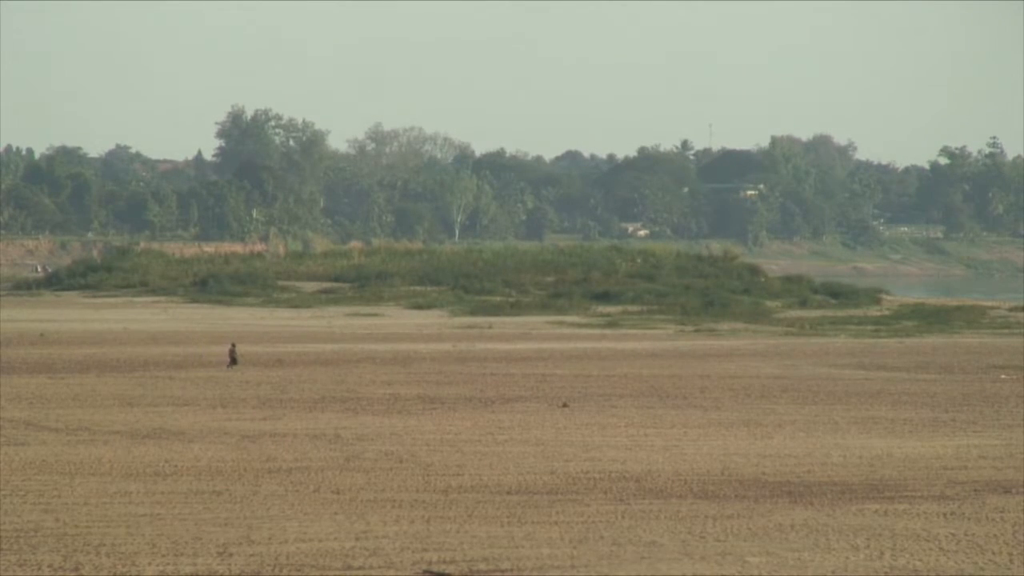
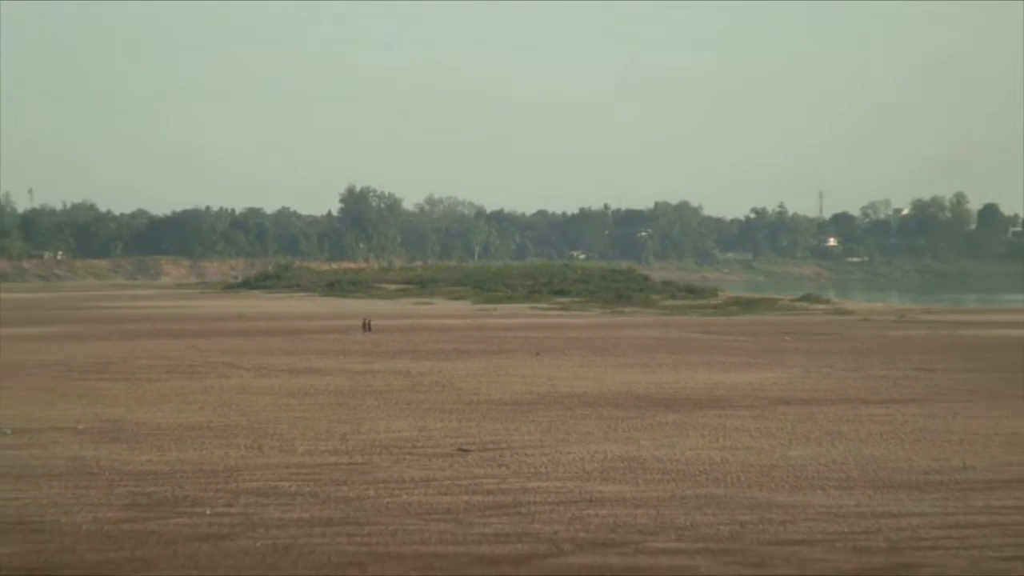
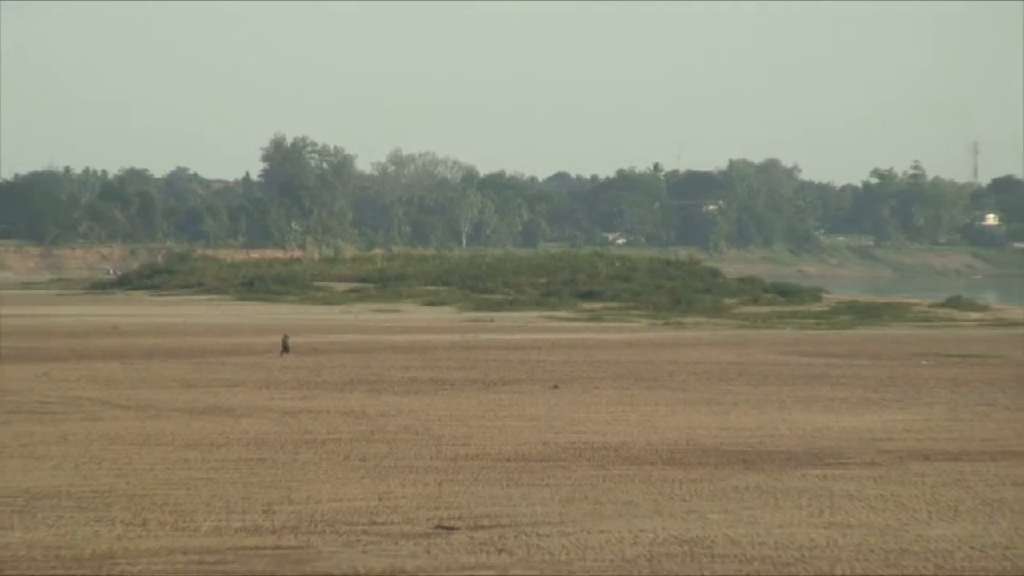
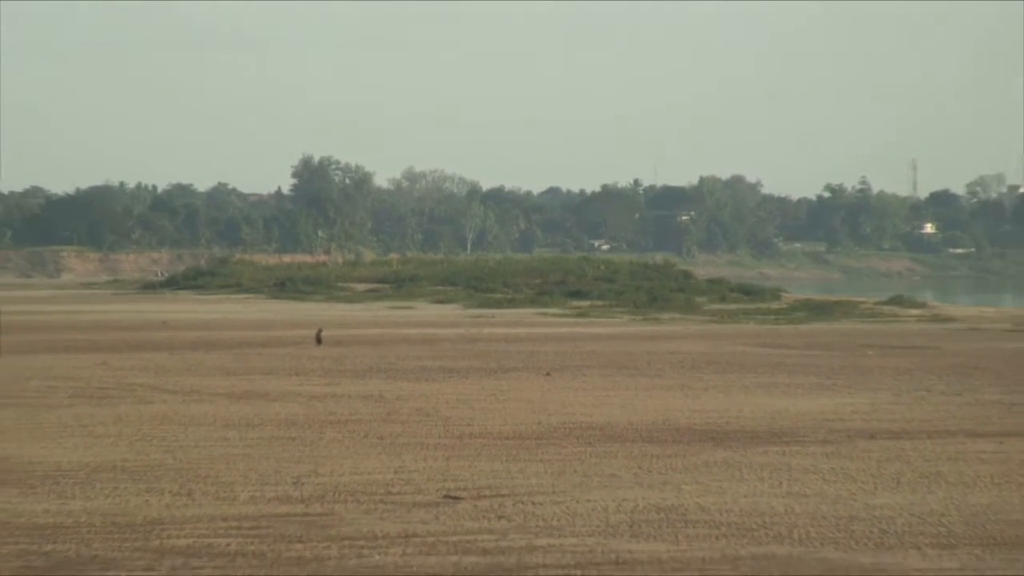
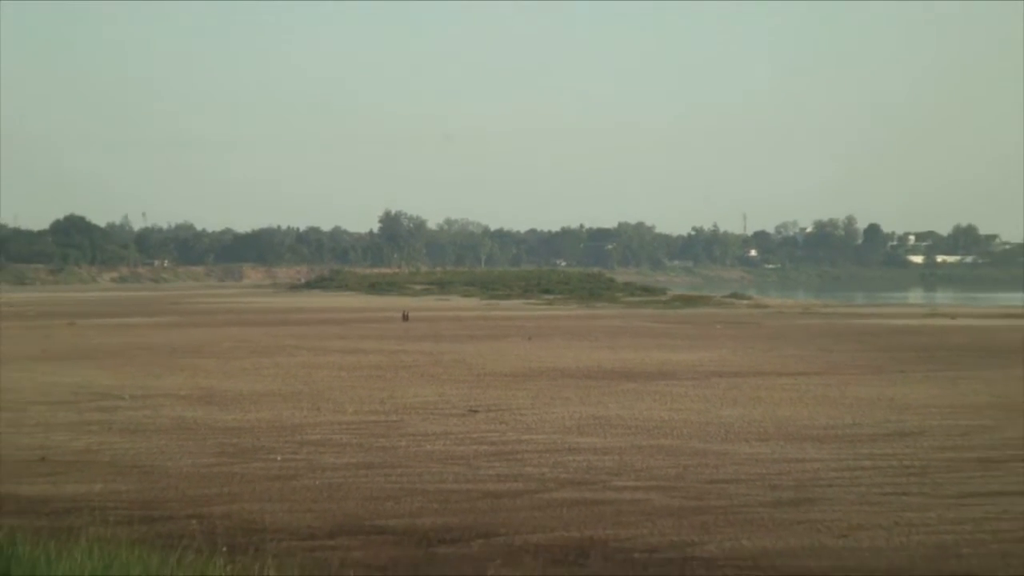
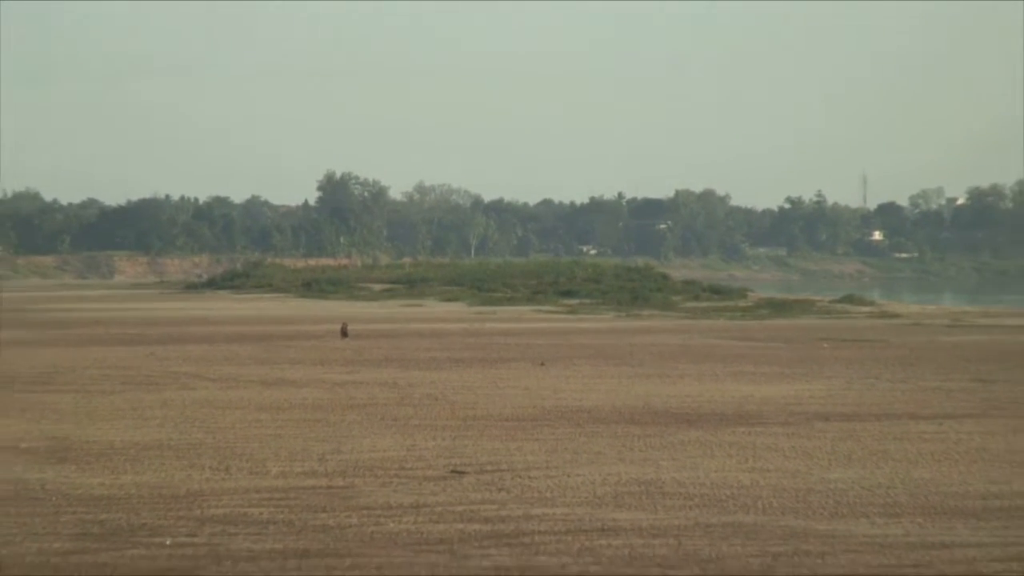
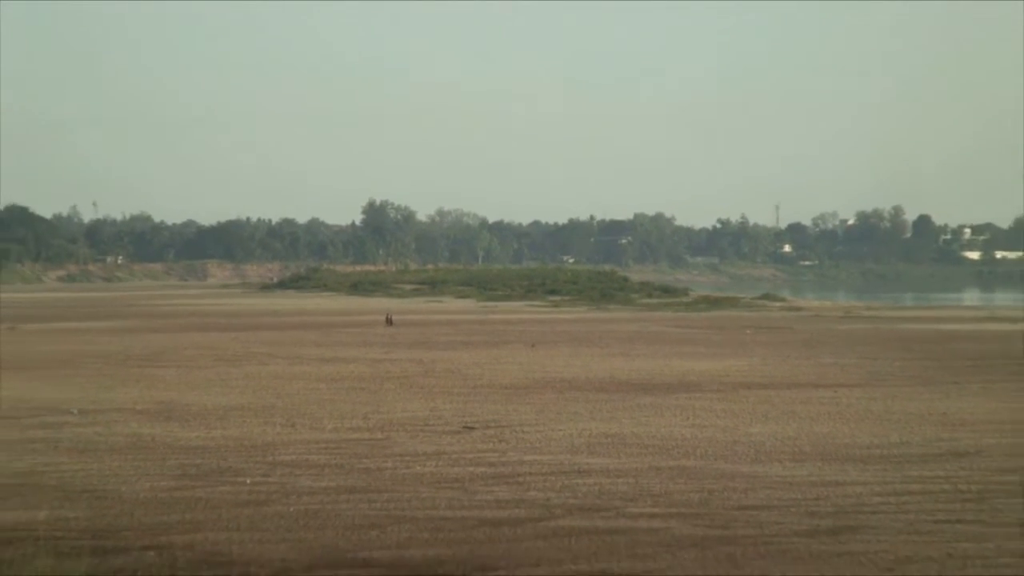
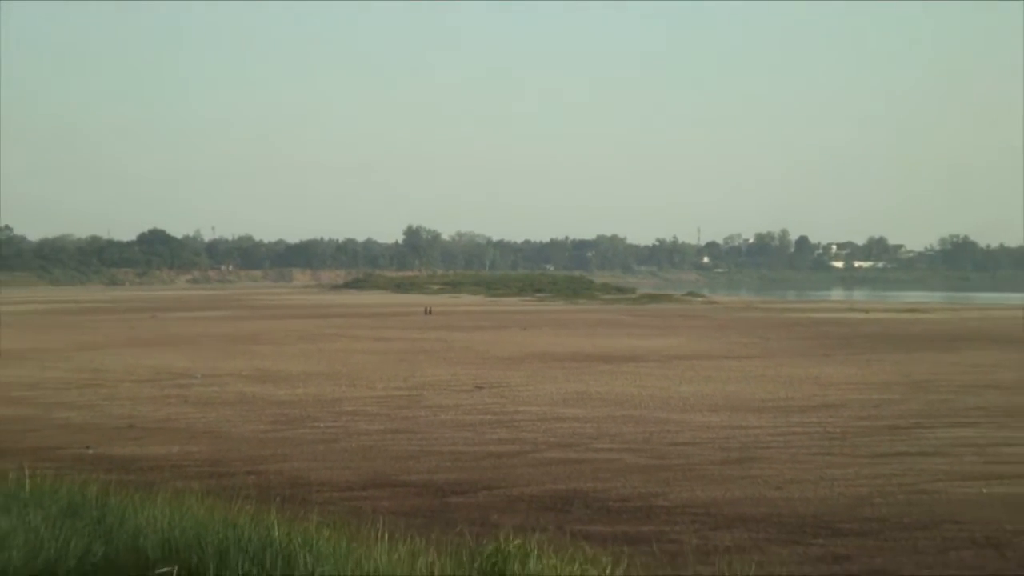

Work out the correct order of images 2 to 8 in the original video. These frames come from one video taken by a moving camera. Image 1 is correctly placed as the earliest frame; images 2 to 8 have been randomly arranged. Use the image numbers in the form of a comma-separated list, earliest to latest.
3, 4, 6, 2, 7, 5, 8
